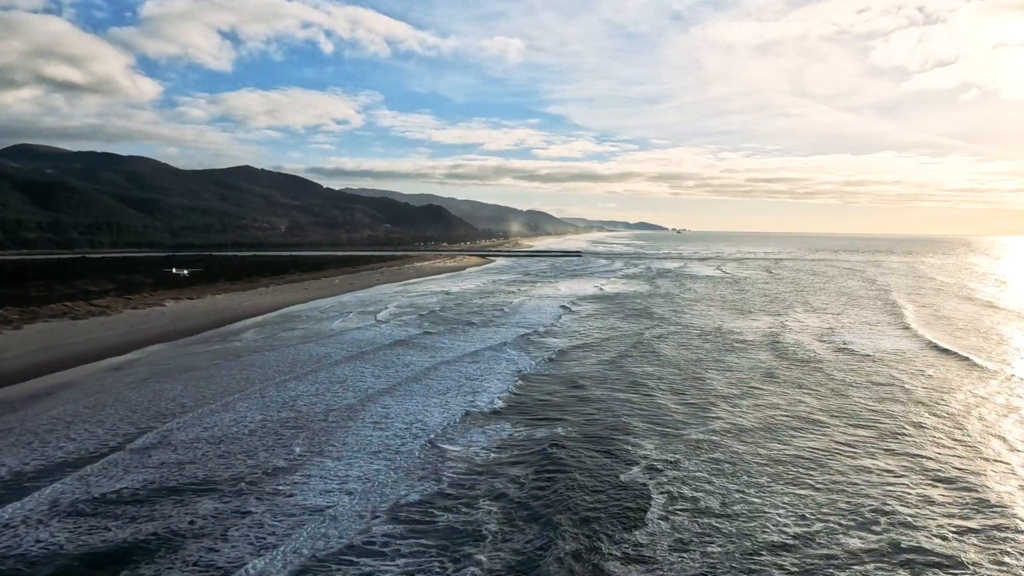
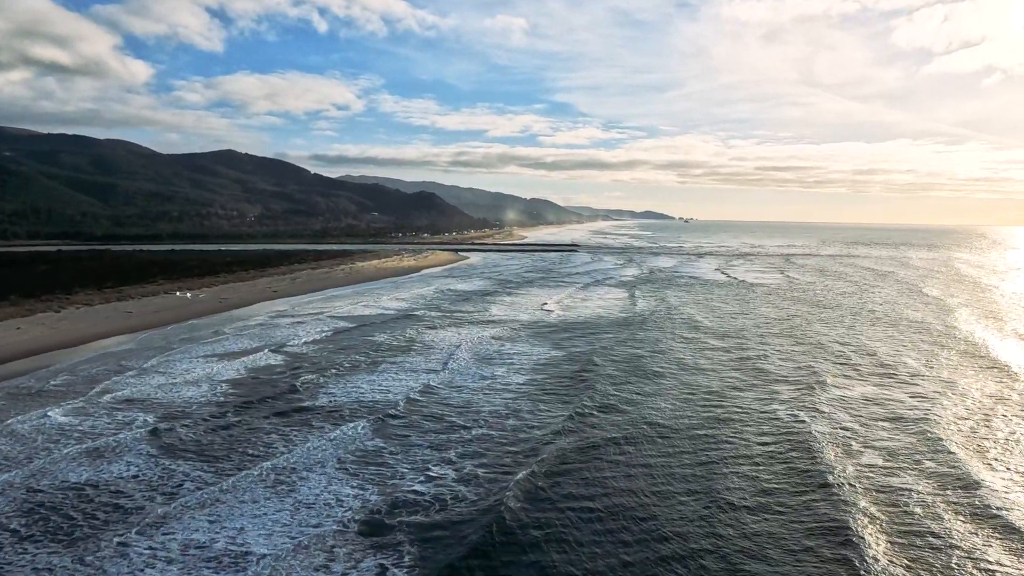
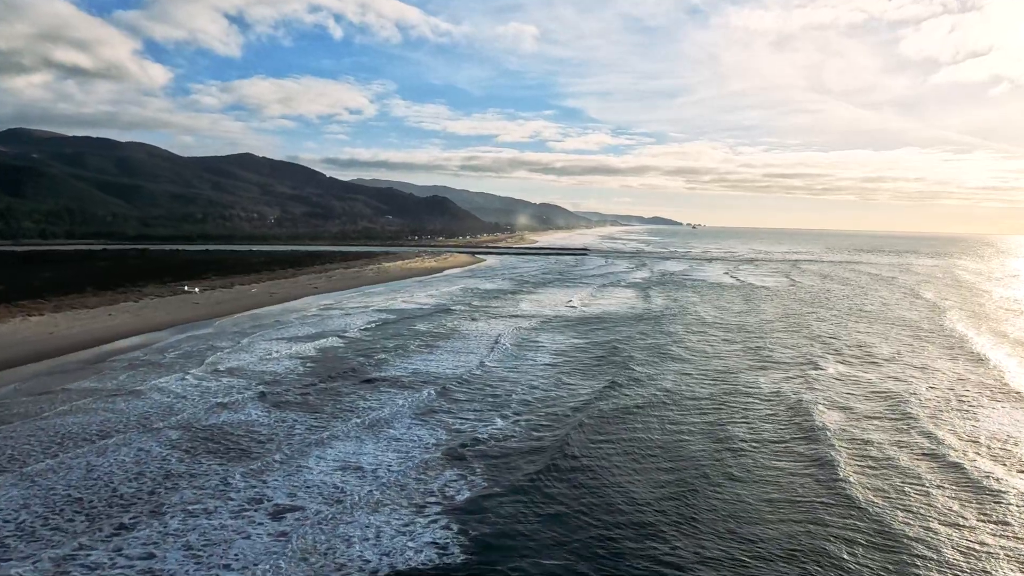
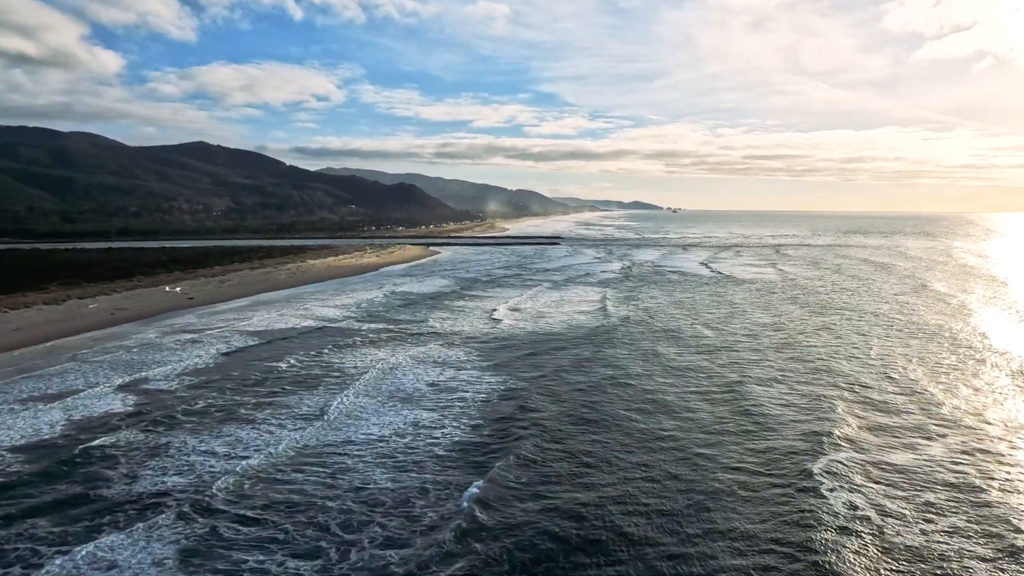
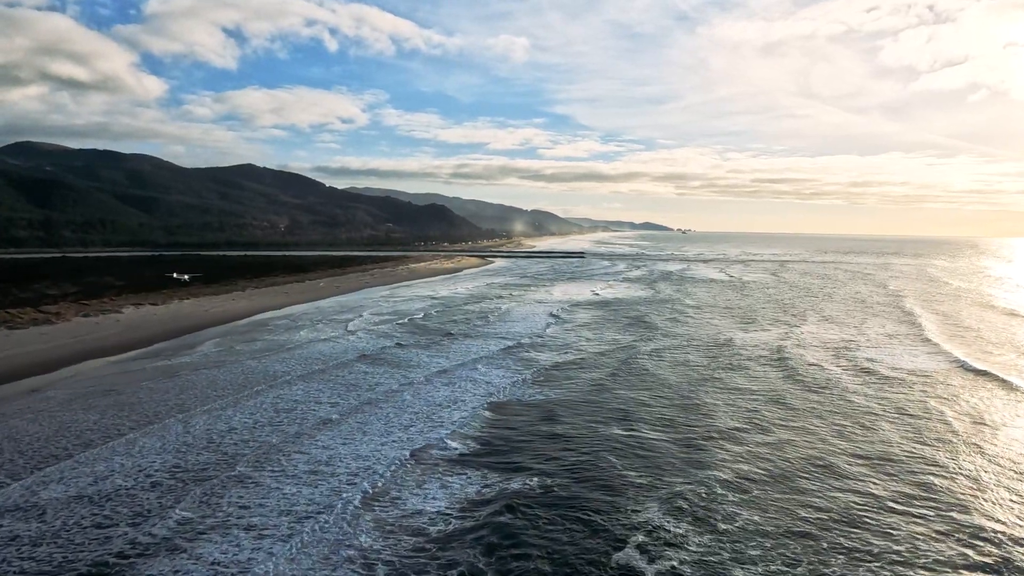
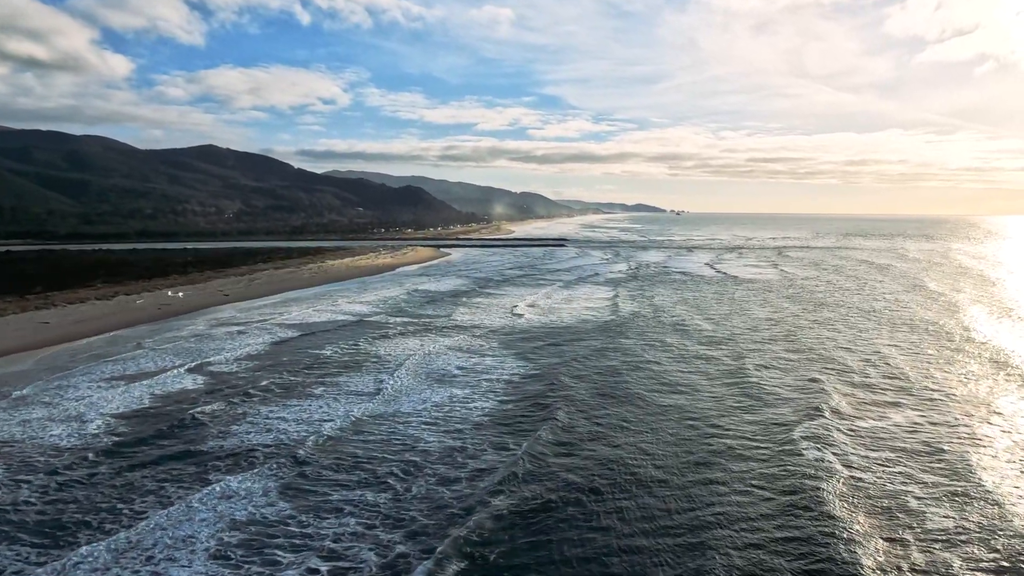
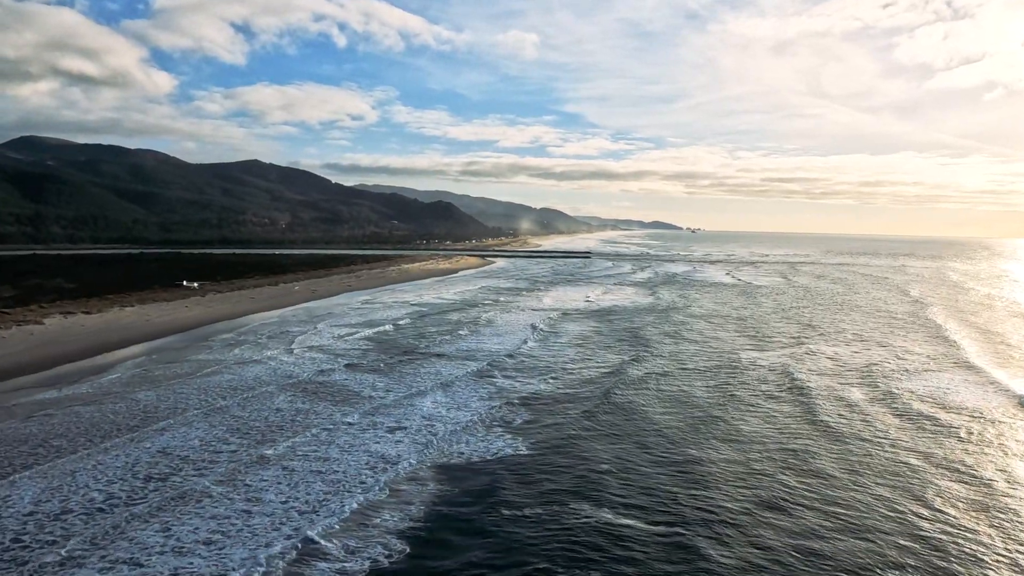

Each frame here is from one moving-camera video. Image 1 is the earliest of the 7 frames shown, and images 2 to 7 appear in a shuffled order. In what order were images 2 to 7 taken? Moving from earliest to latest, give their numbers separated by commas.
5, 7, 3, 2, 6, 4
